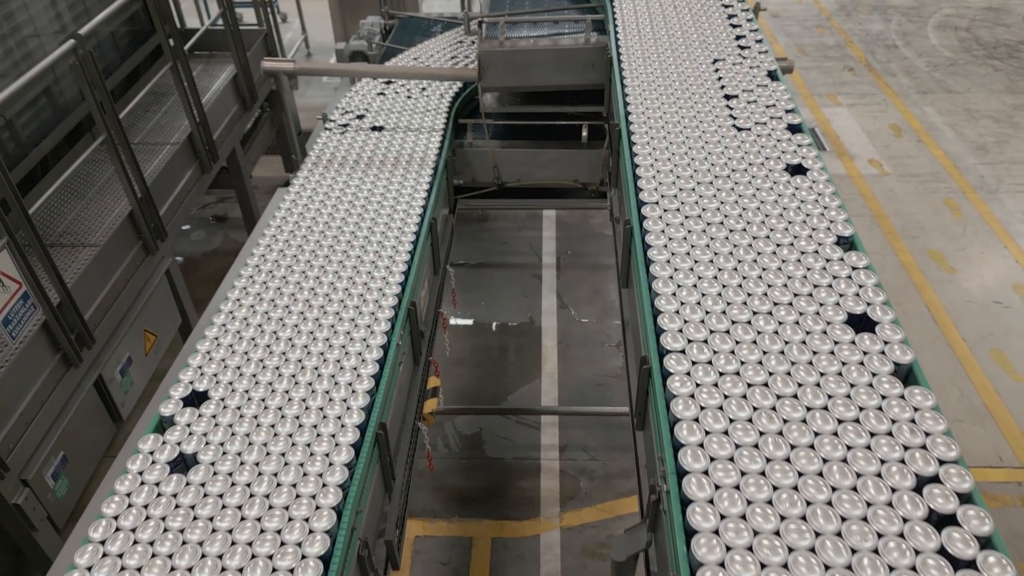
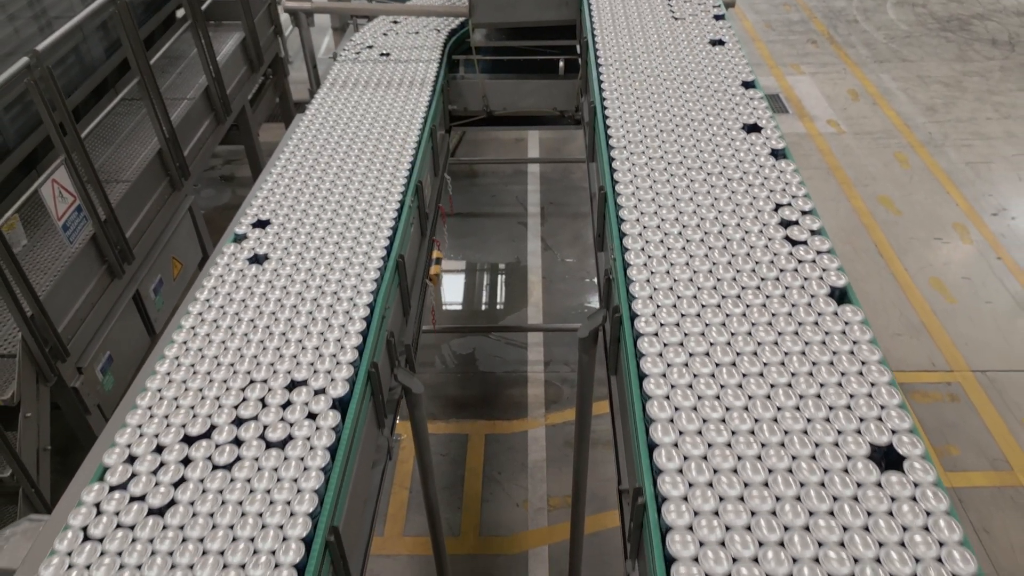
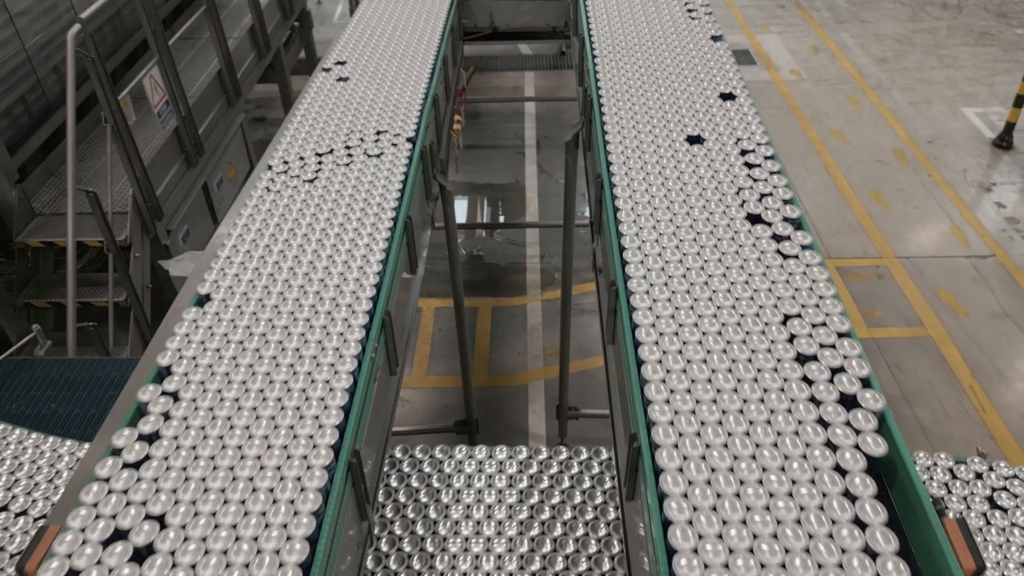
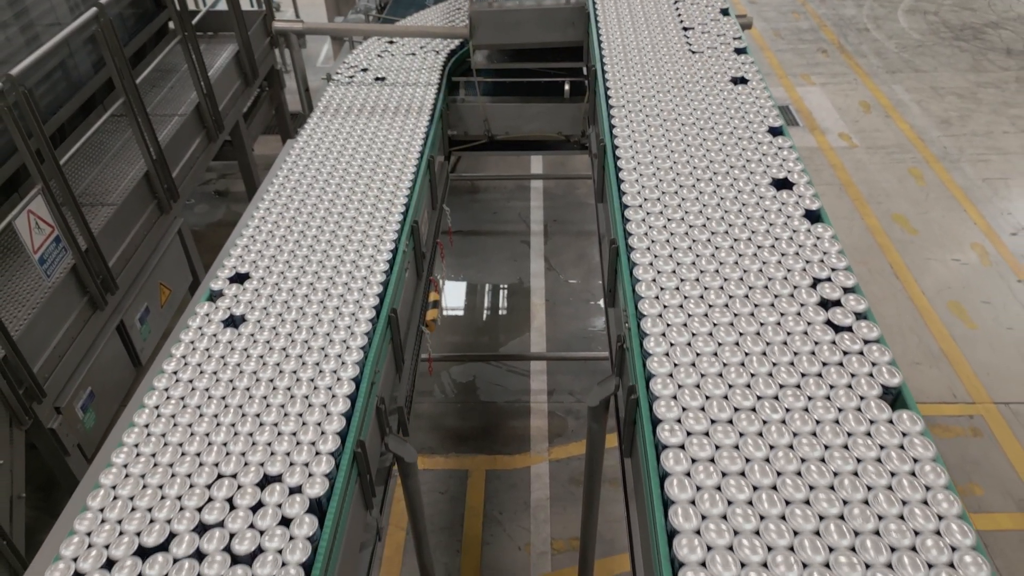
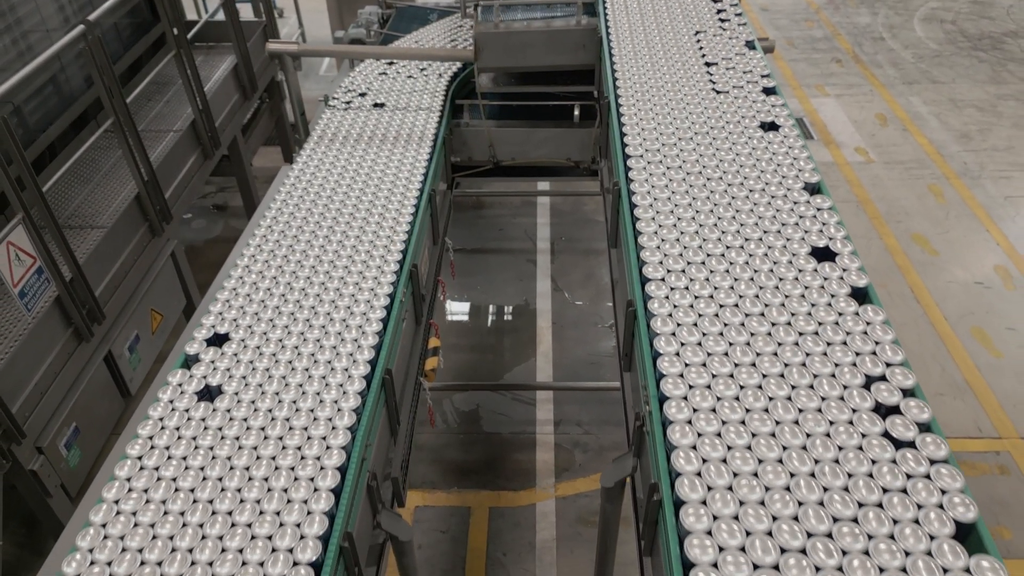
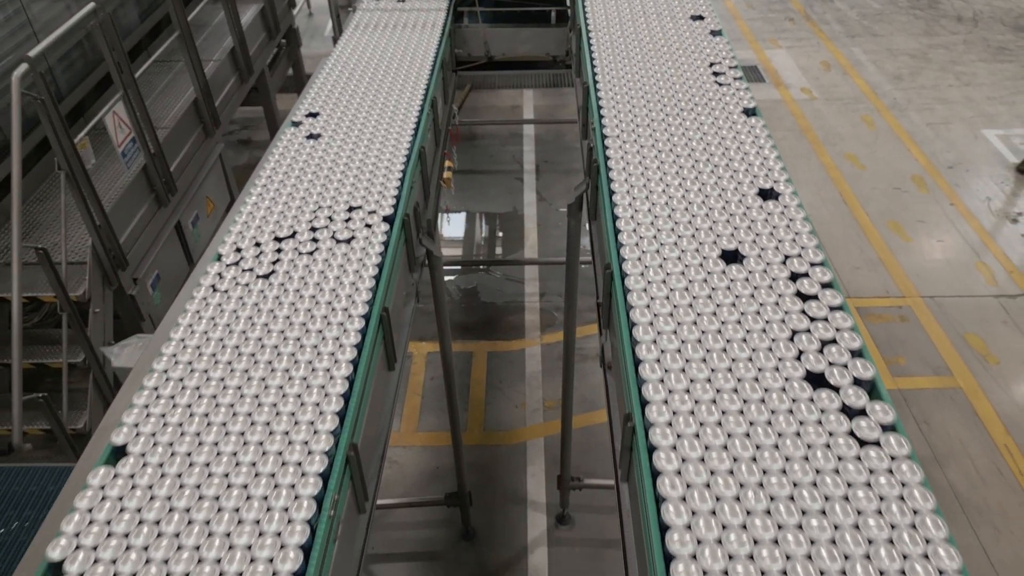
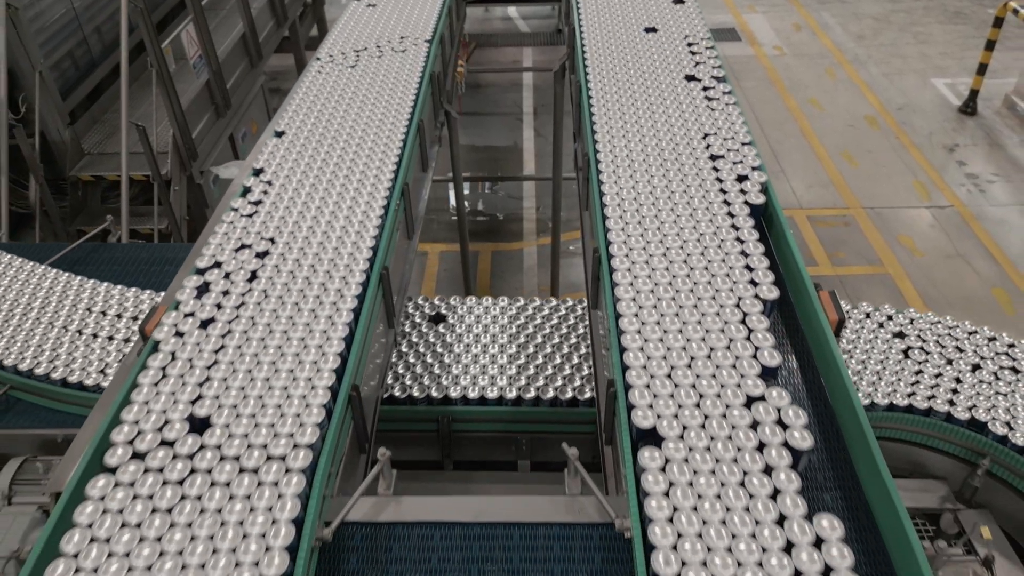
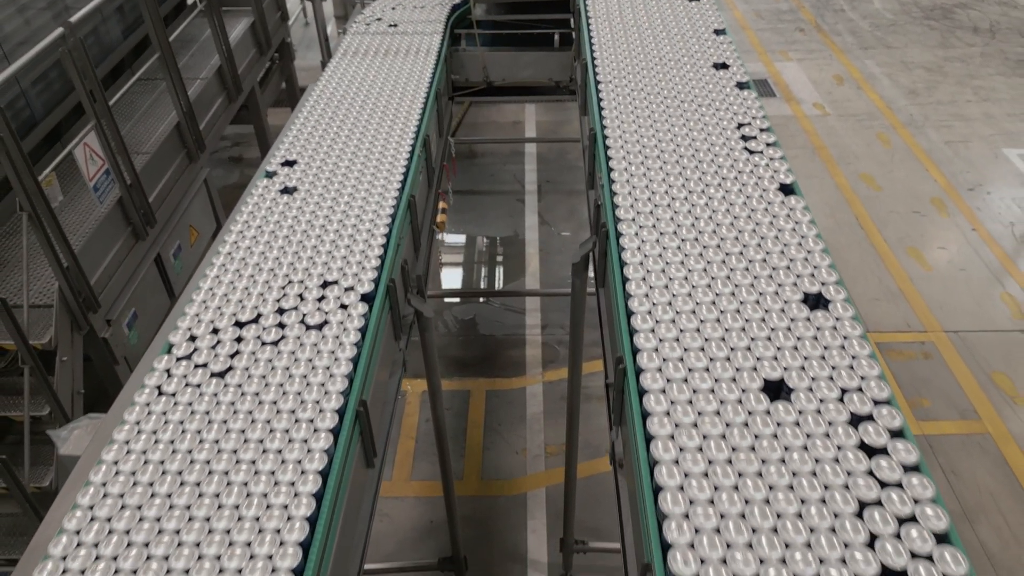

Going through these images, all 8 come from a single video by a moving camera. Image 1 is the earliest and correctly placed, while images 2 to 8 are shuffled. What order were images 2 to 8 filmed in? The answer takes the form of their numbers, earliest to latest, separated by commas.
5, 4, 2, 8, 6, 3, 7
